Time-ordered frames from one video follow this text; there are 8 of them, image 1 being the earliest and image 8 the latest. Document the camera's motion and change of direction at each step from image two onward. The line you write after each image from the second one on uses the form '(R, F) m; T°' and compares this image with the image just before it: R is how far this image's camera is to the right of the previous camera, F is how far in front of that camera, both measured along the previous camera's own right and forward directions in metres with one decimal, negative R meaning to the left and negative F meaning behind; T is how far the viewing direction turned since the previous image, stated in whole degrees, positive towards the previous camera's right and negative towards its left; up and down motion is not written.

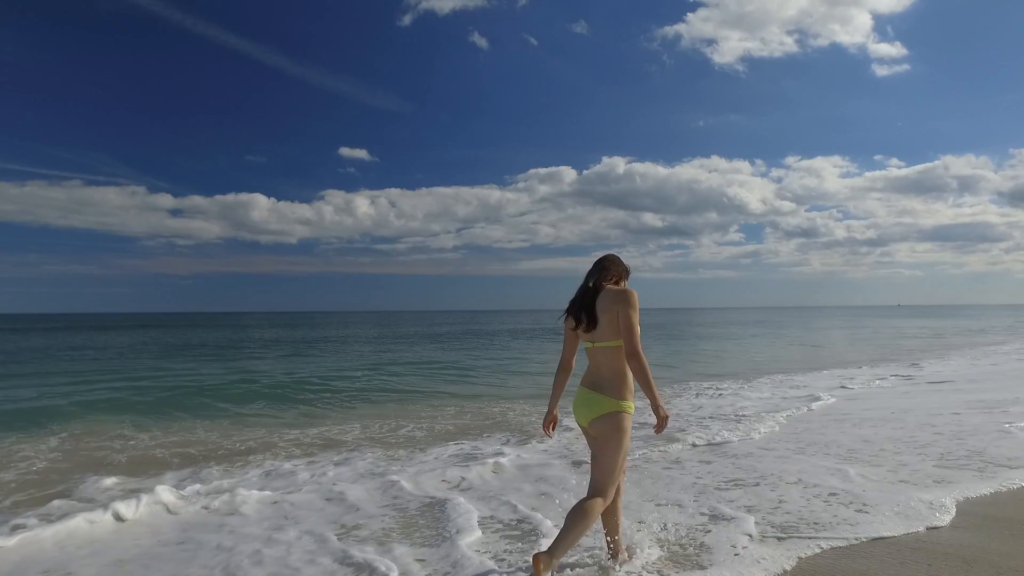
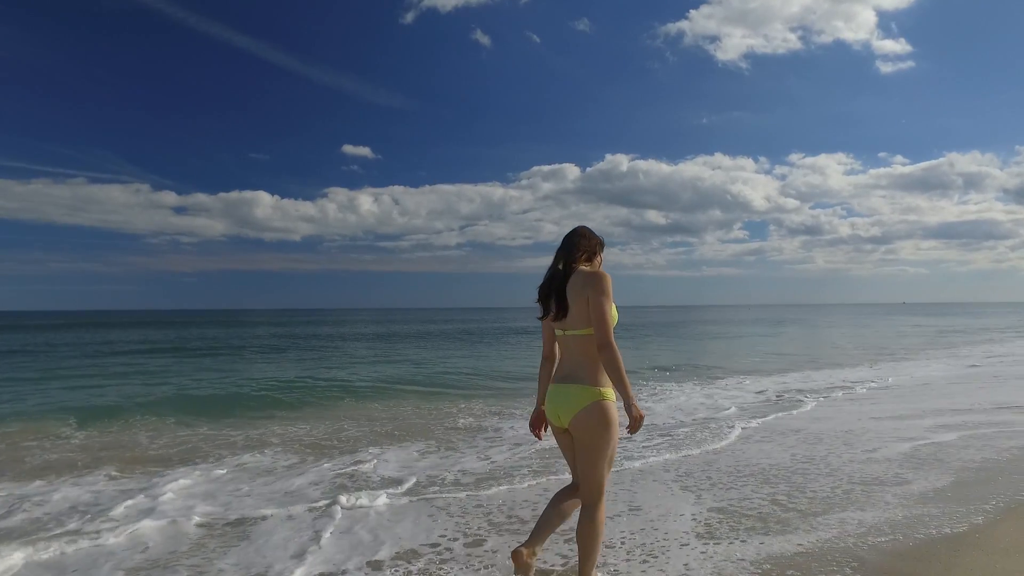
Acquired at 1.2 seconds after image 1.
(-0.2, -0.6) m; 0°
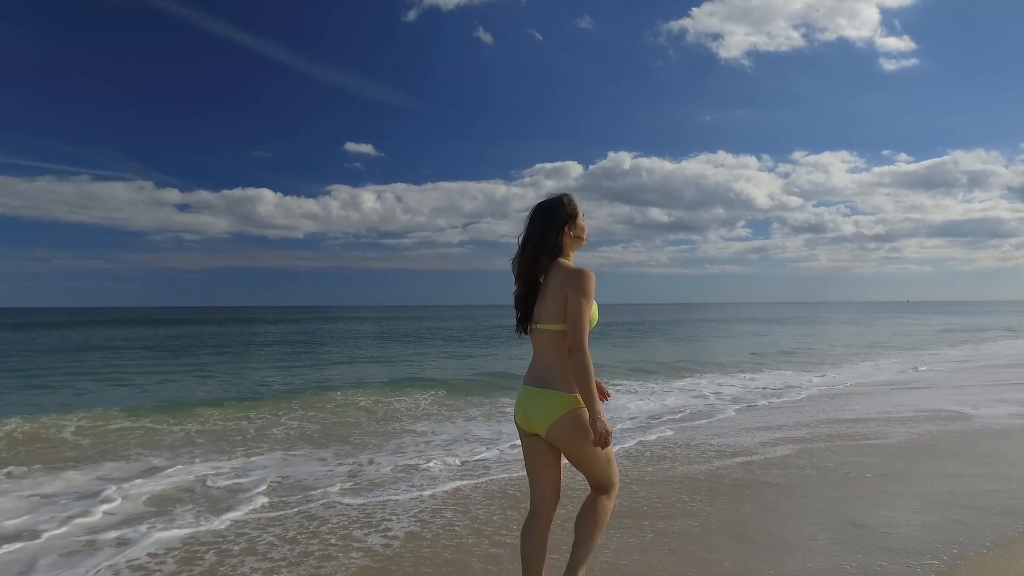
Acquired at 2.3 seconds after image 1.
(-0.3, -0.2) m; 0°
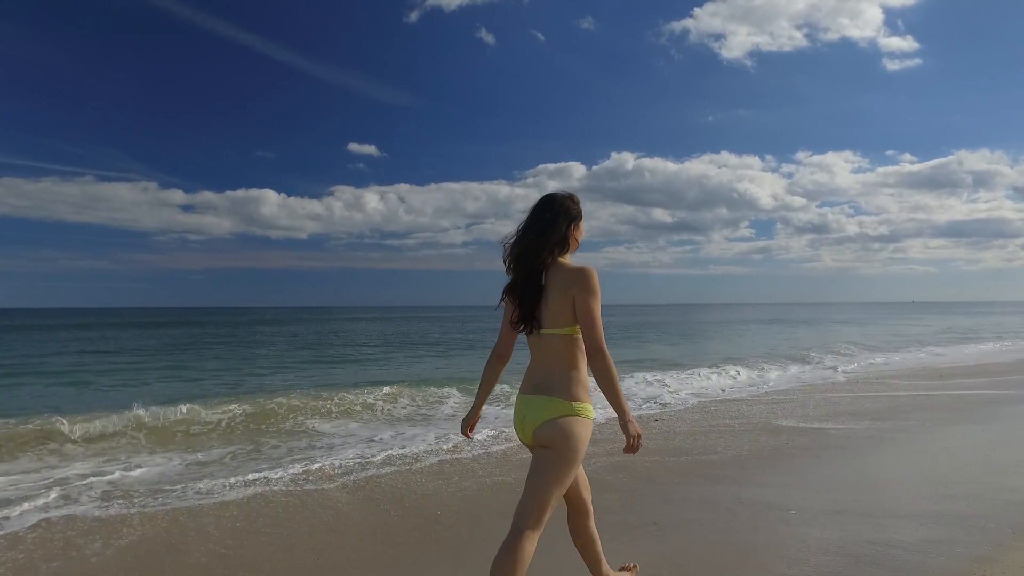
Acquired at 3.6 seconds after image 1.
(-0.1, 0.0) m; 0°
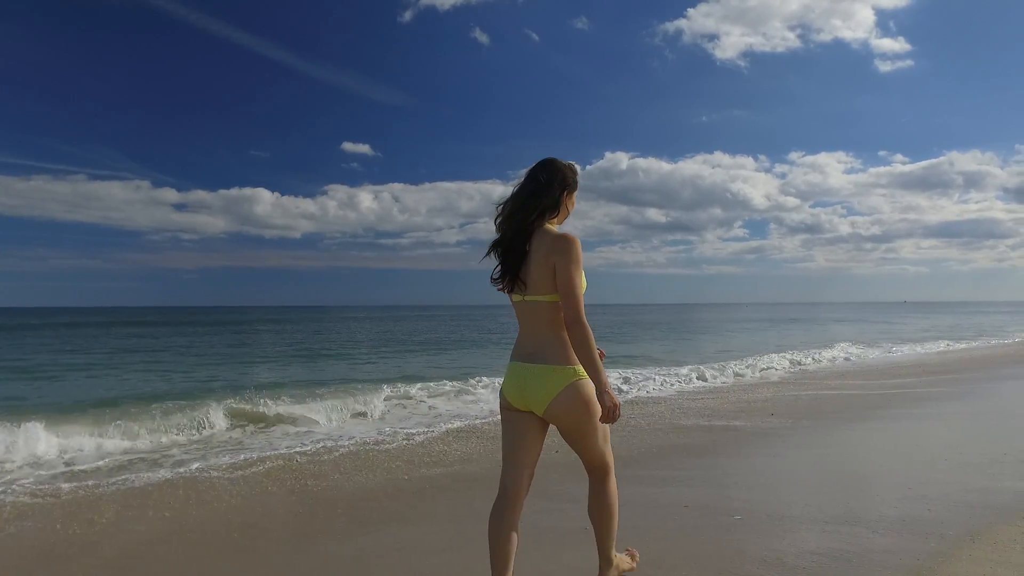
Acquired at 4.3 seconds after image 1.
(0.0, -0.1) m; +1°
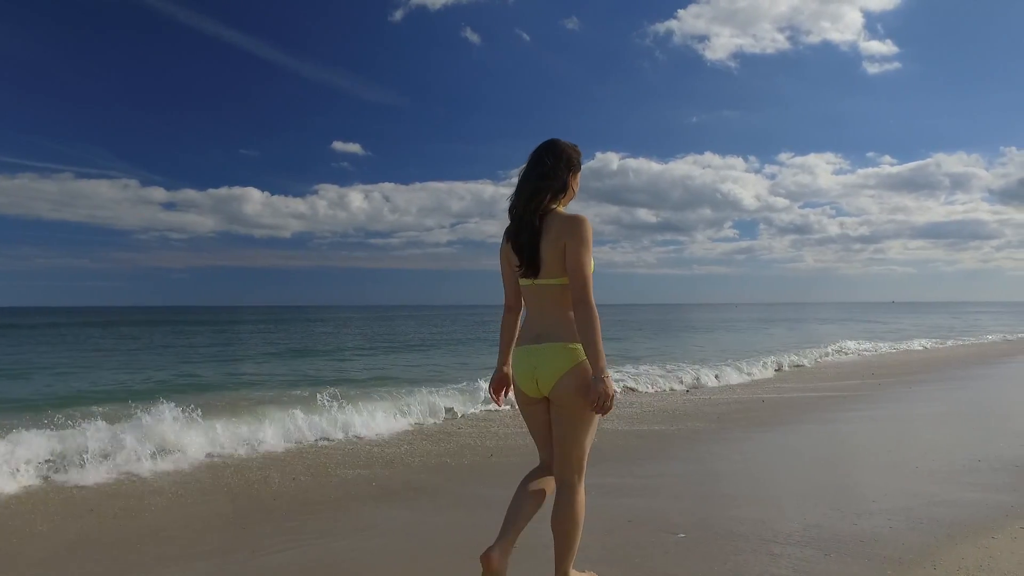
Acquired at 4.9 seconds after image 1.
(-0.4, +0.2) m; +1°
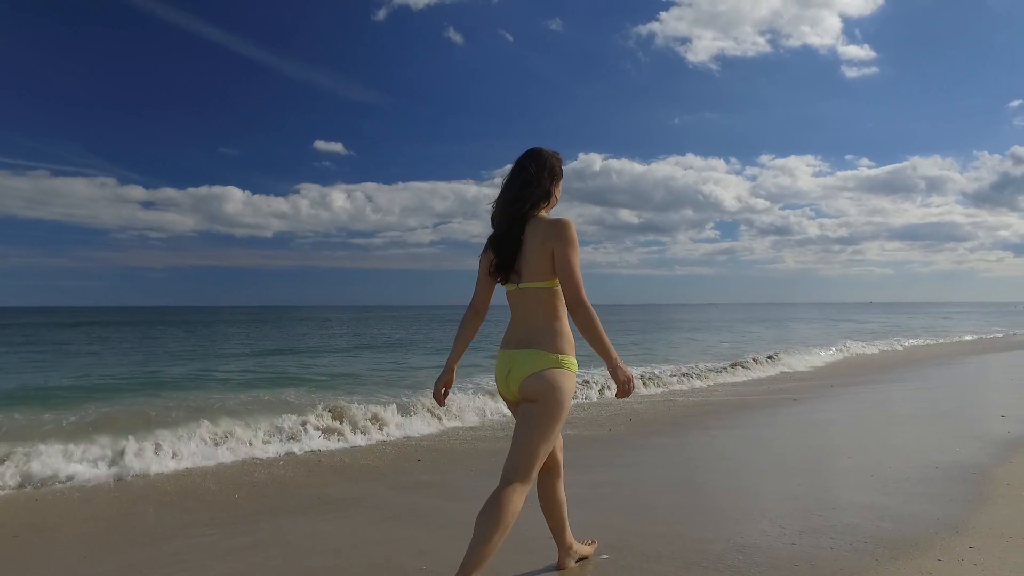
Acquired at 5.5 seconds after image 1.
(+0.6, +0.5) m; +2°
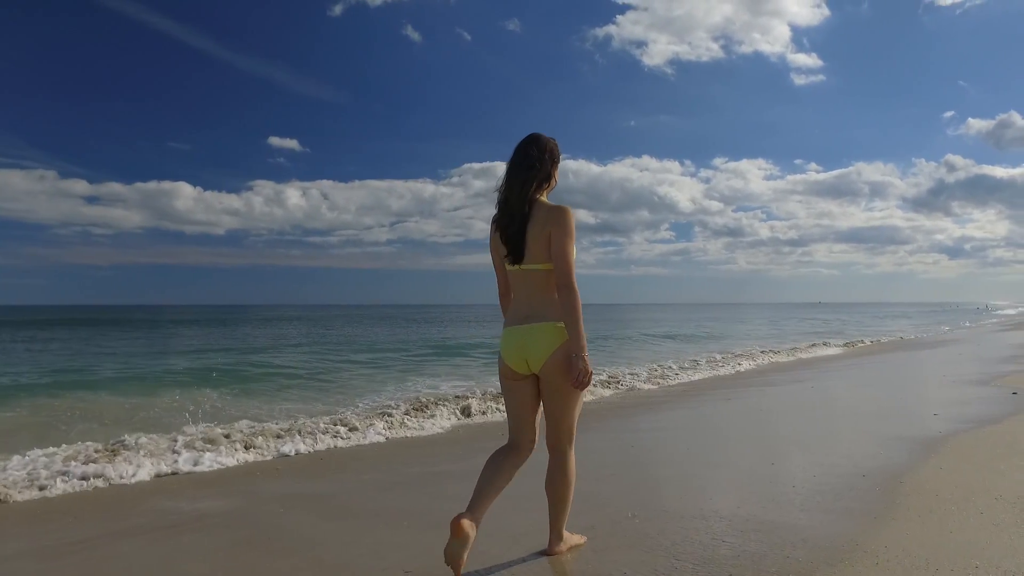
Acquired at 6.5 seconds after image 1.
(+0.9, +1.0) m; +4°
